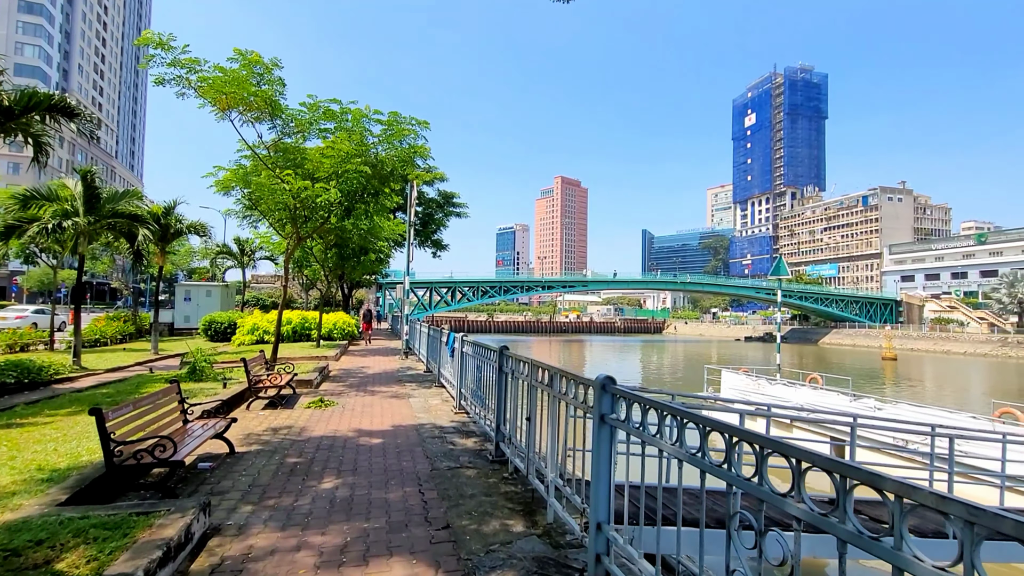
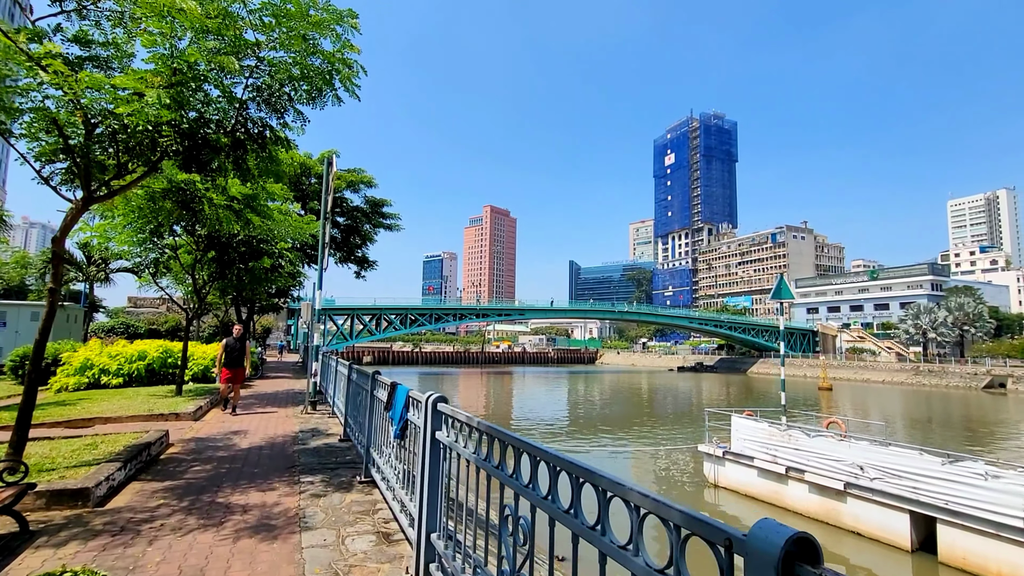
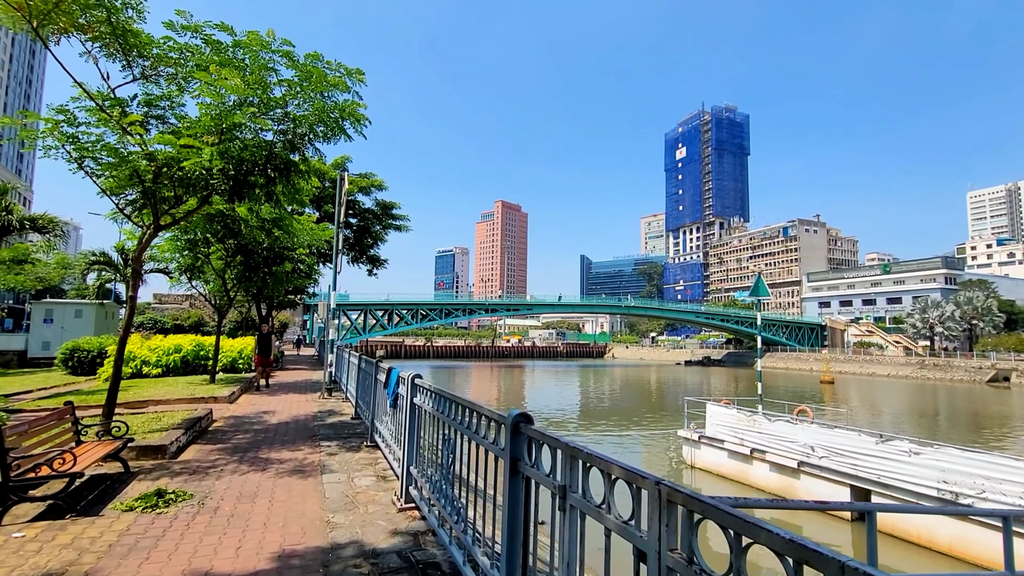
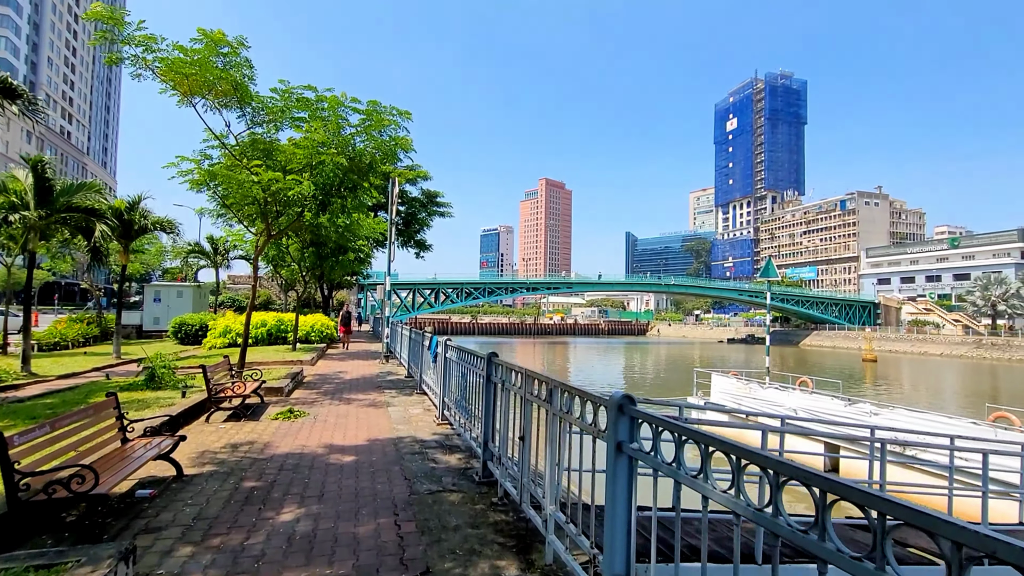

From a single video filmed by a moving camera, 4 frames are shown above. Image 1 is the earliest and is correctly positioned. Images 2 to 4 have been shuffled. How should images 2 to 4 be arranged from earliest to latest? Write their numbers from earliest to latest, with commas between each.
4, 3, 2
